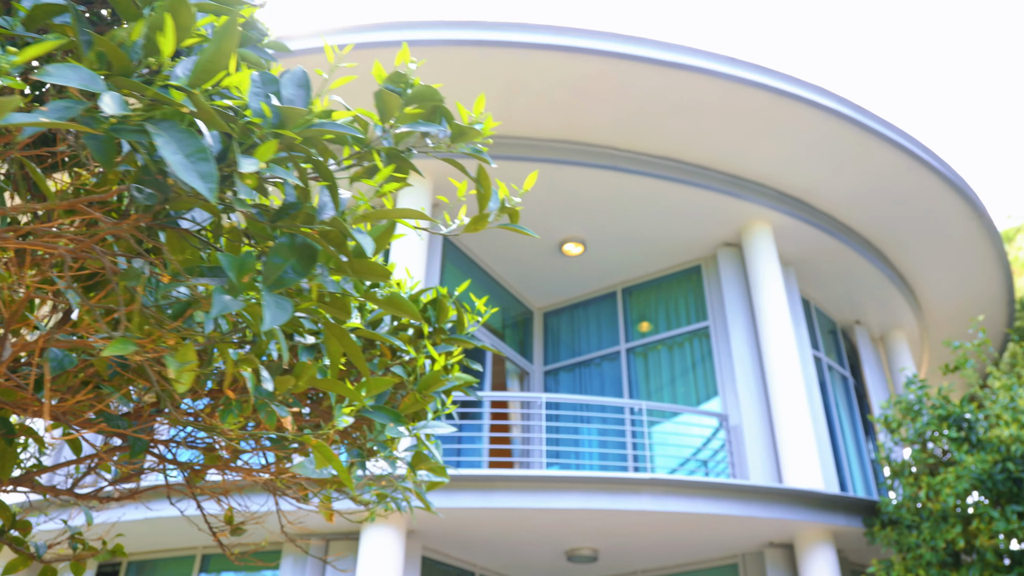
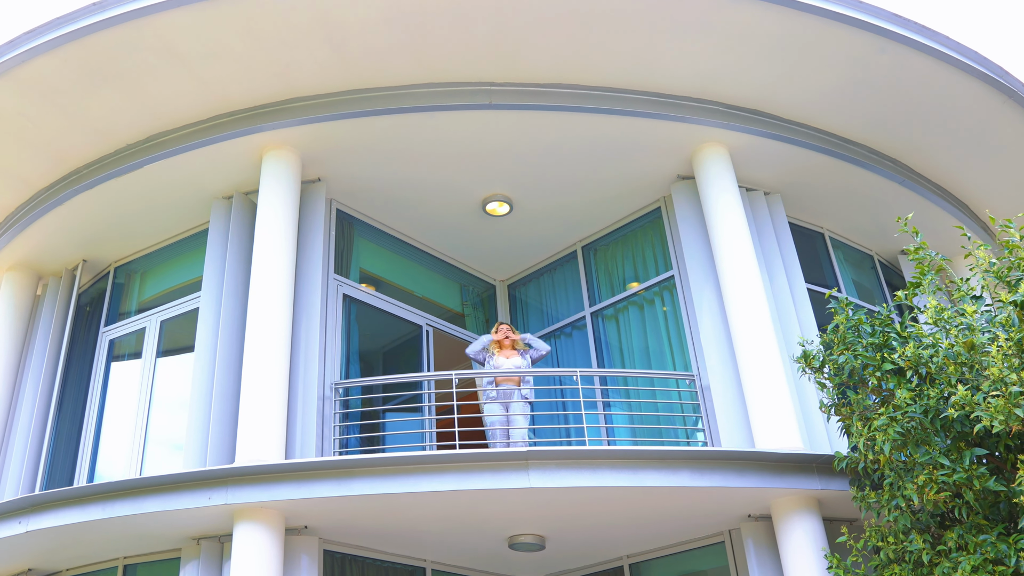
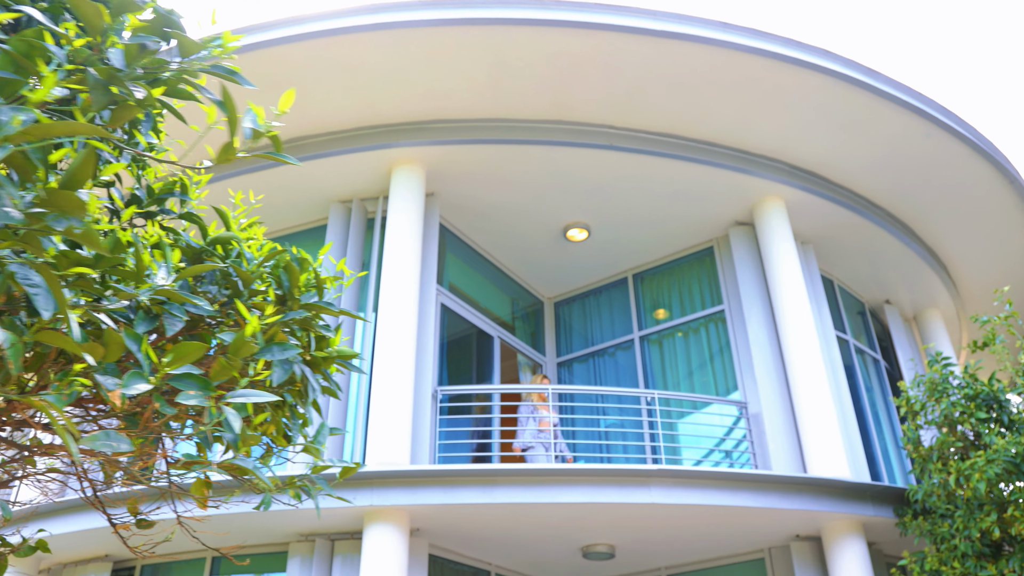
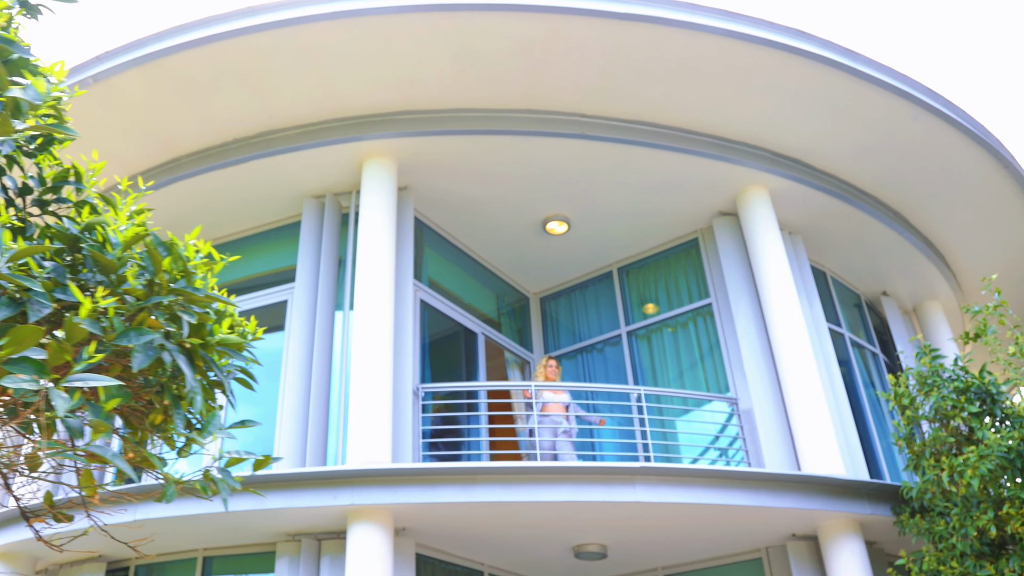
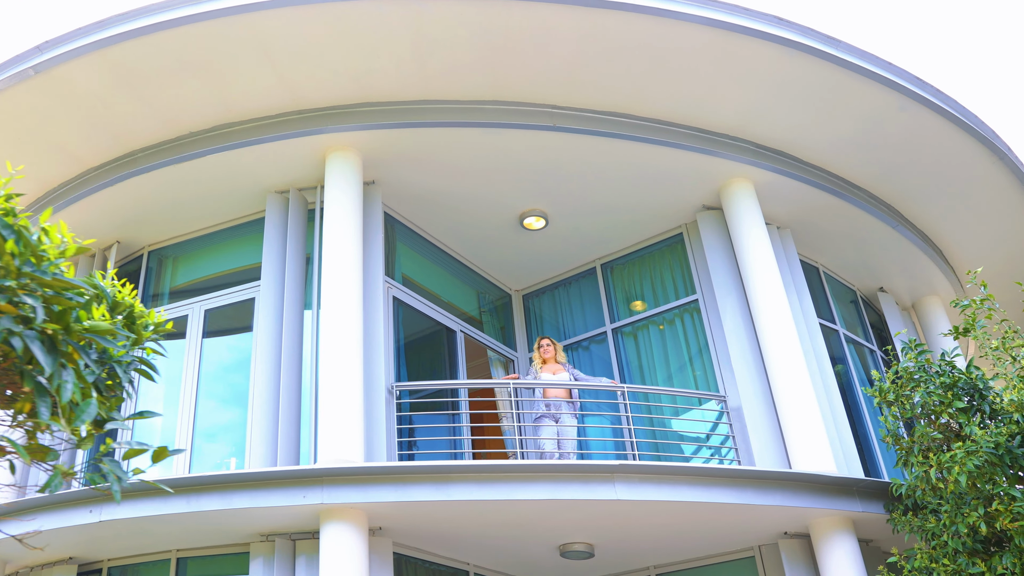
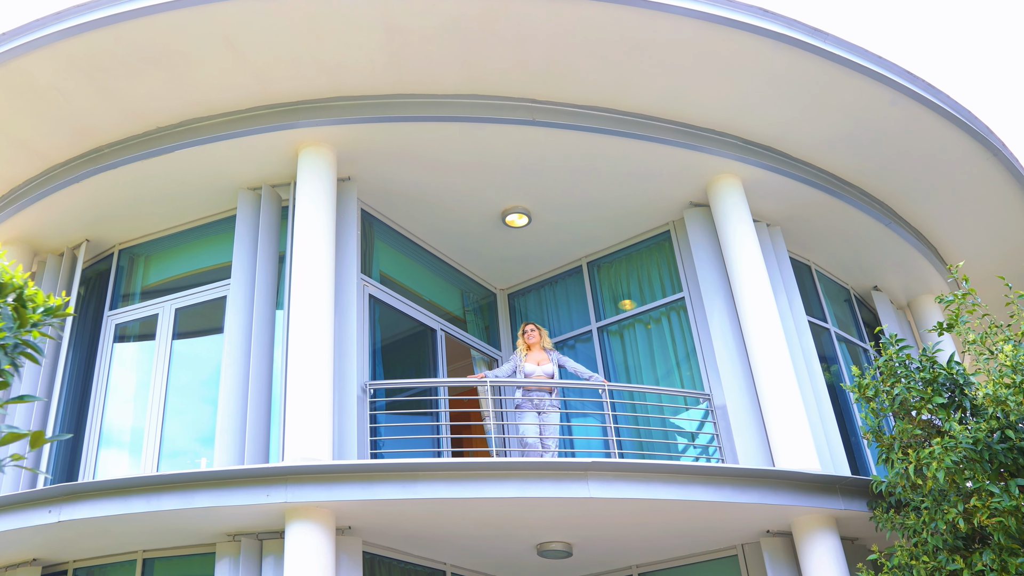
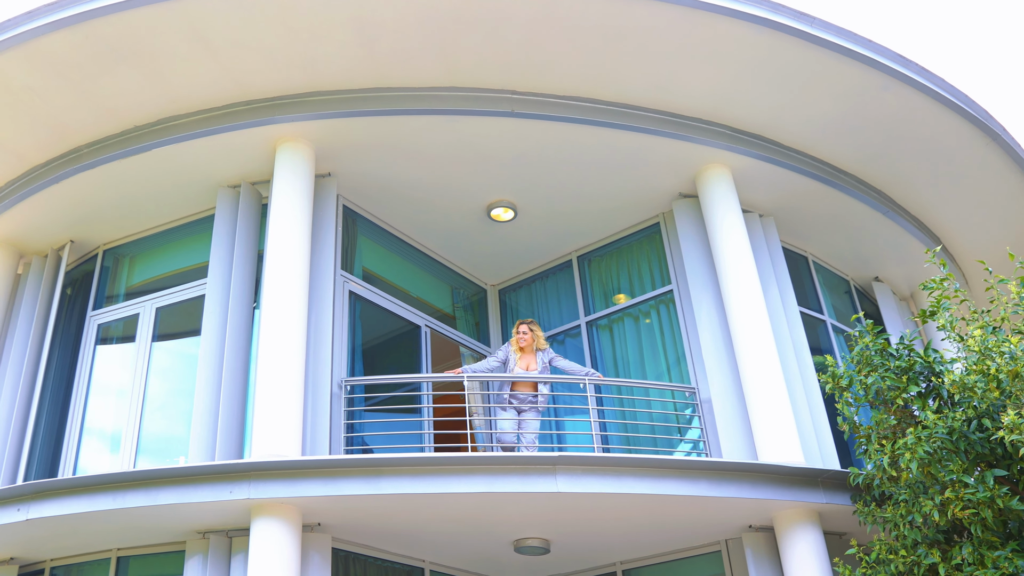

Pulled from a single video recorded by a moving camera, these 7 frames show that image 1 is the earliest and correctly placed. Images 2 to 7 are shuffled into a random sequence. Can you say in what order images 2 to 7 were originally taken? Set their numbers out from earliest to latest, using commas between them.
3, 4, 5, 6, 7, 2
